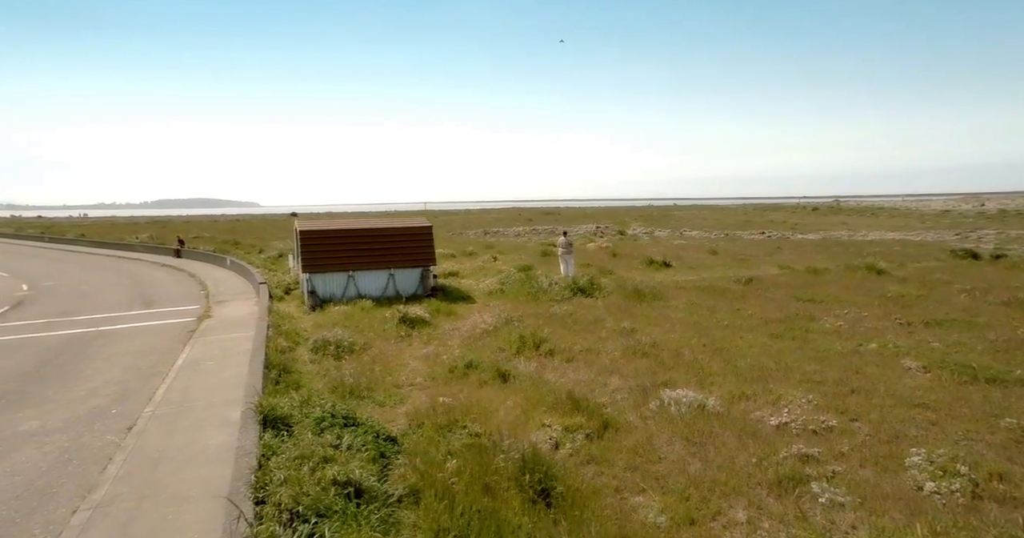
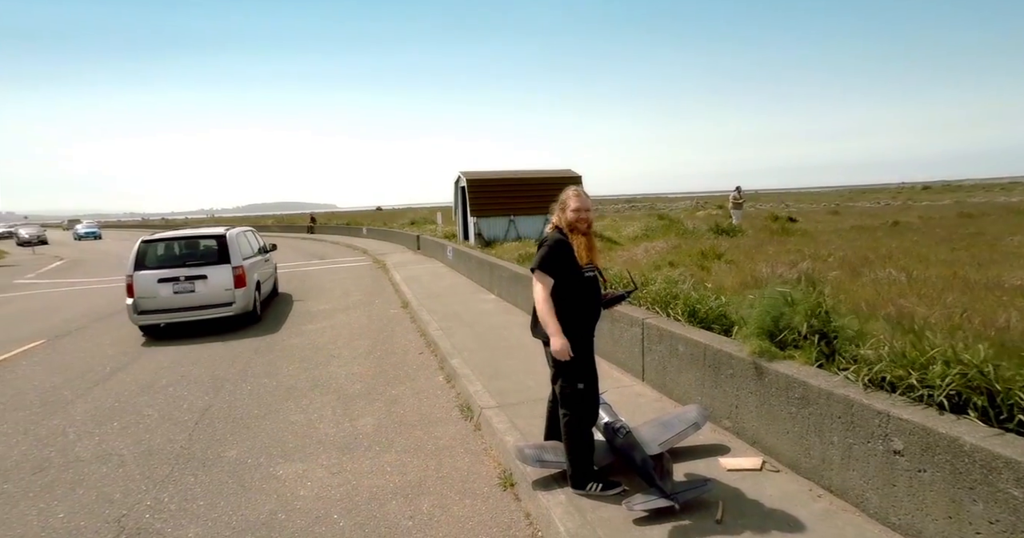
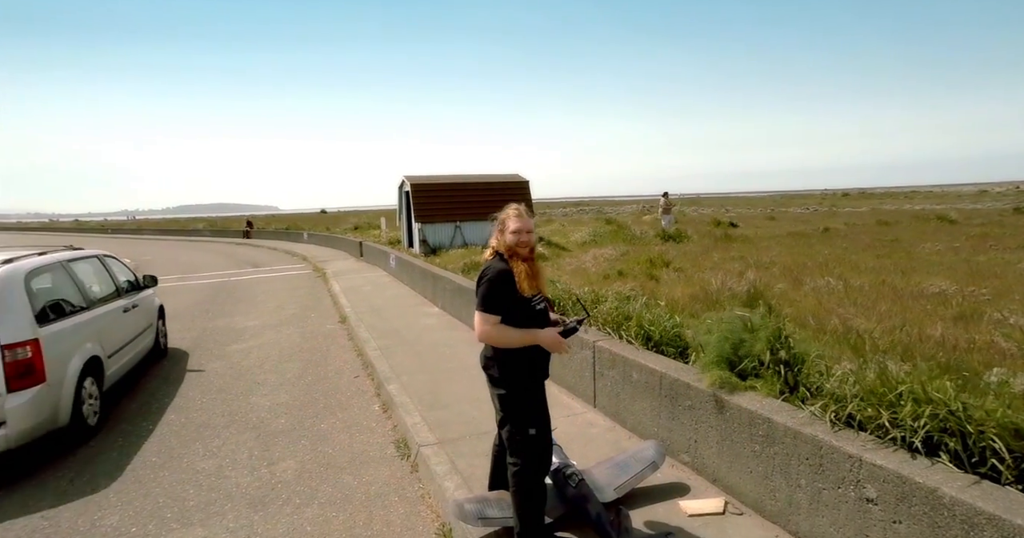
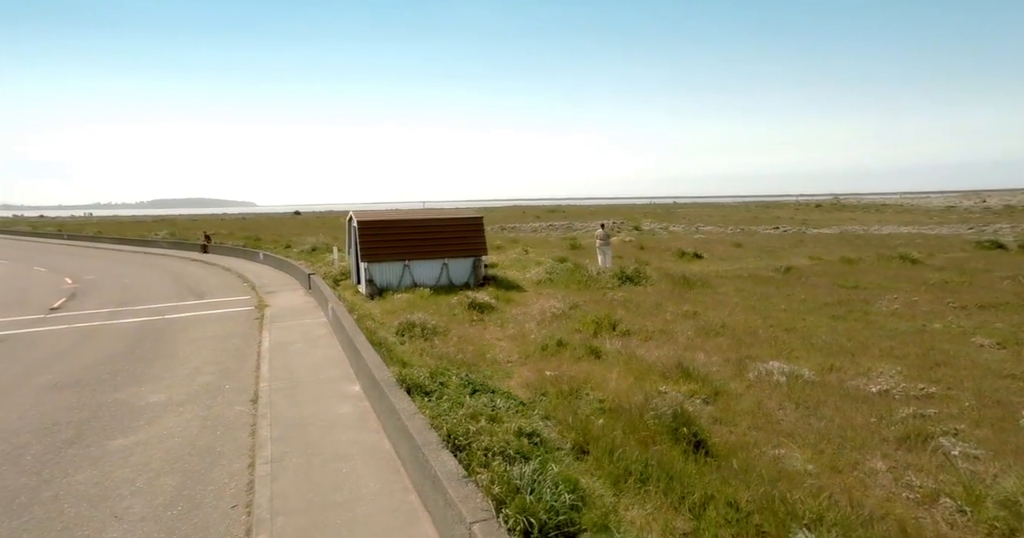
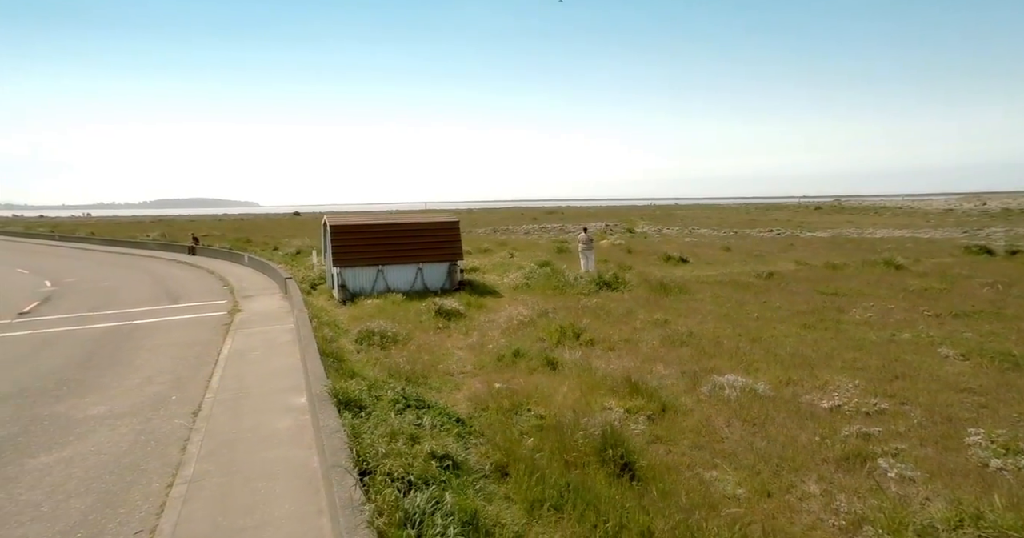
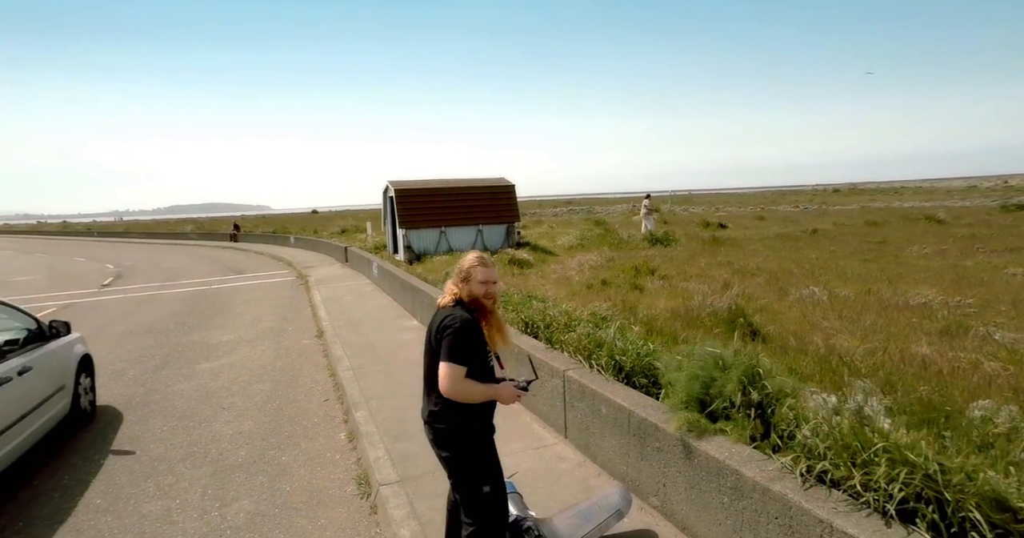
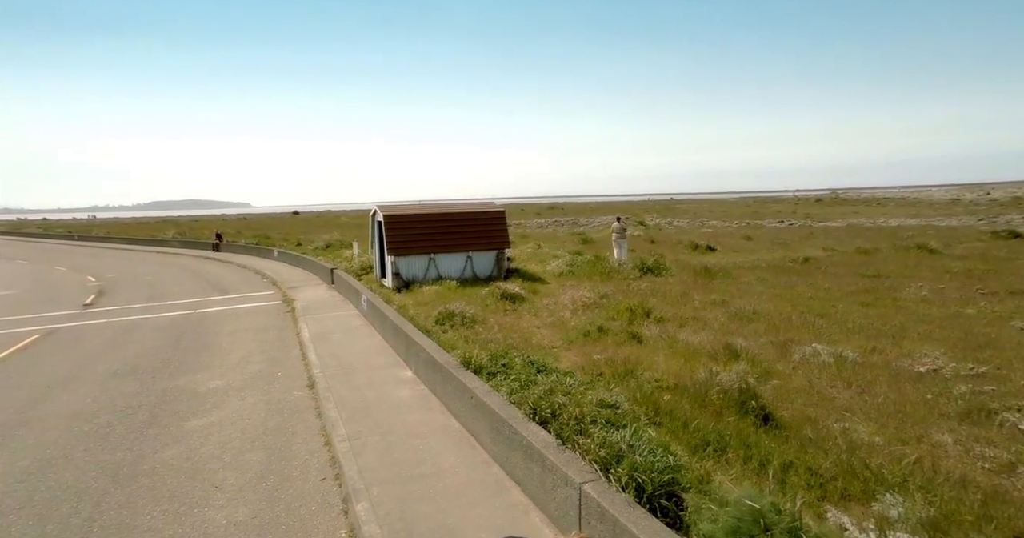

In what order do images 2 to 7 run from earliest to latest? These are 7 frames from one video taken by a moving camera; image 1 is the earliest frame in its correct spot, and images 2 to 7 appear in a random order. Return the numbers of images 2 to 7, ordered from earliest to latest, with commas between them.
5, 4, 7, 6, 3, 2
